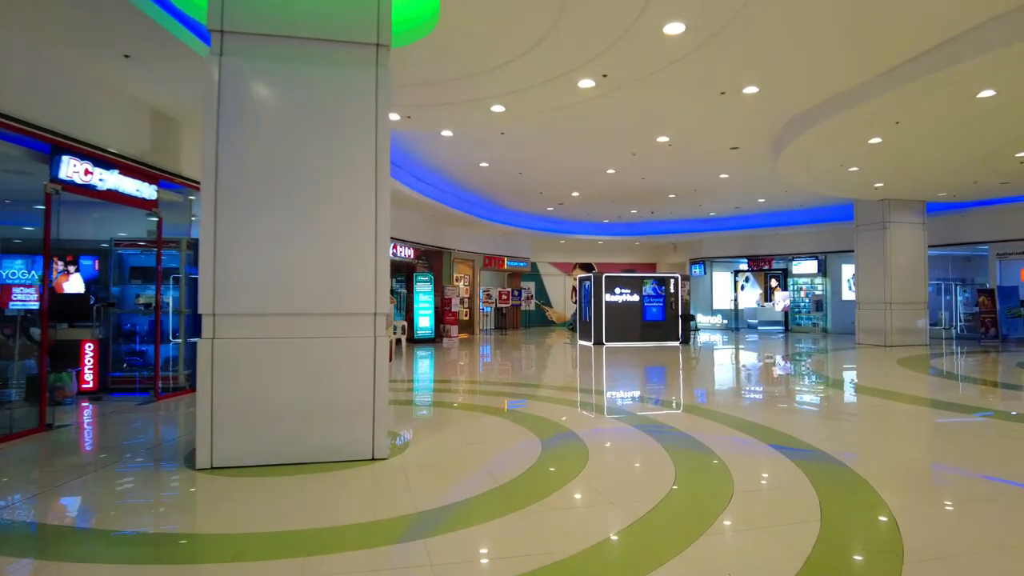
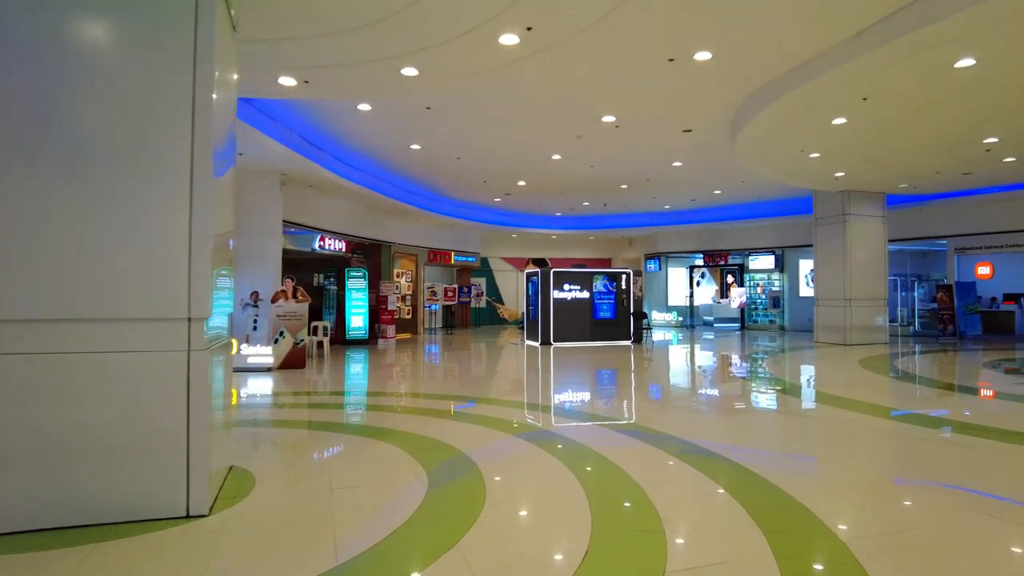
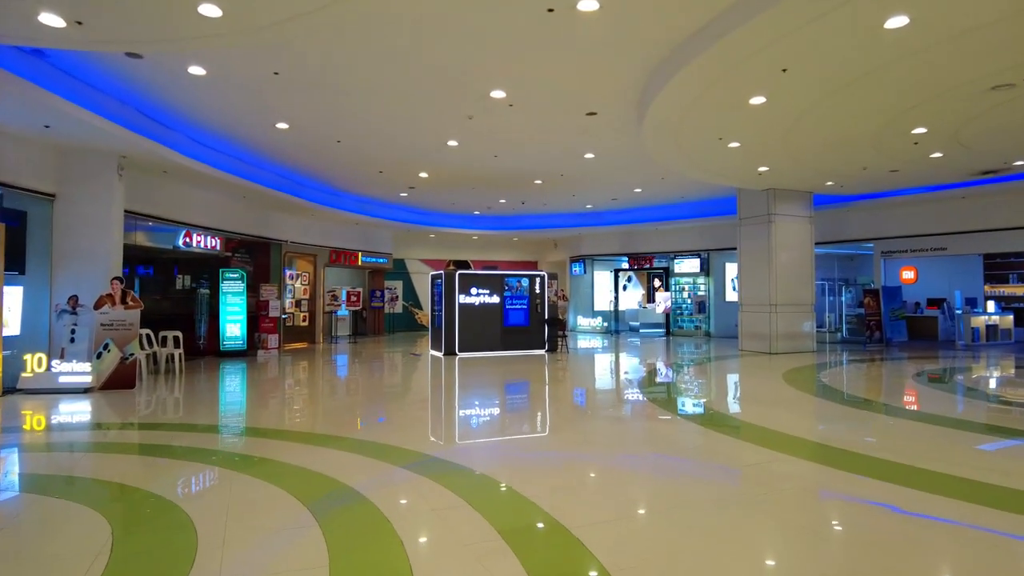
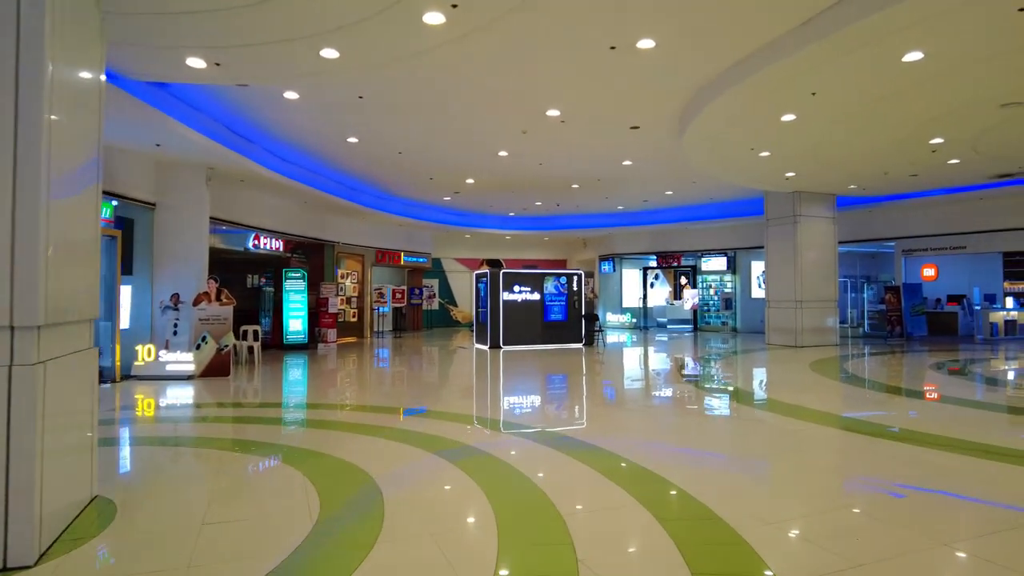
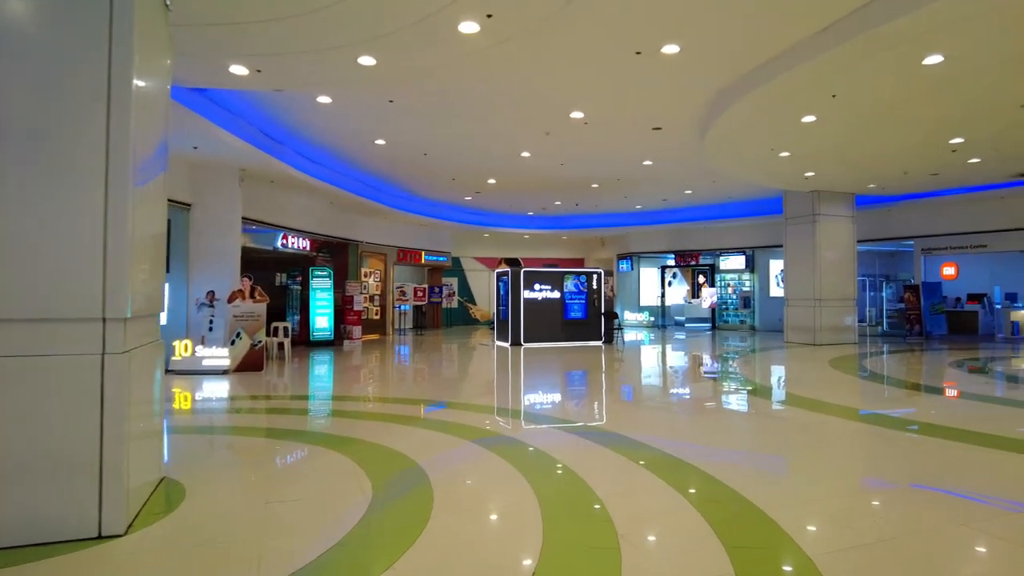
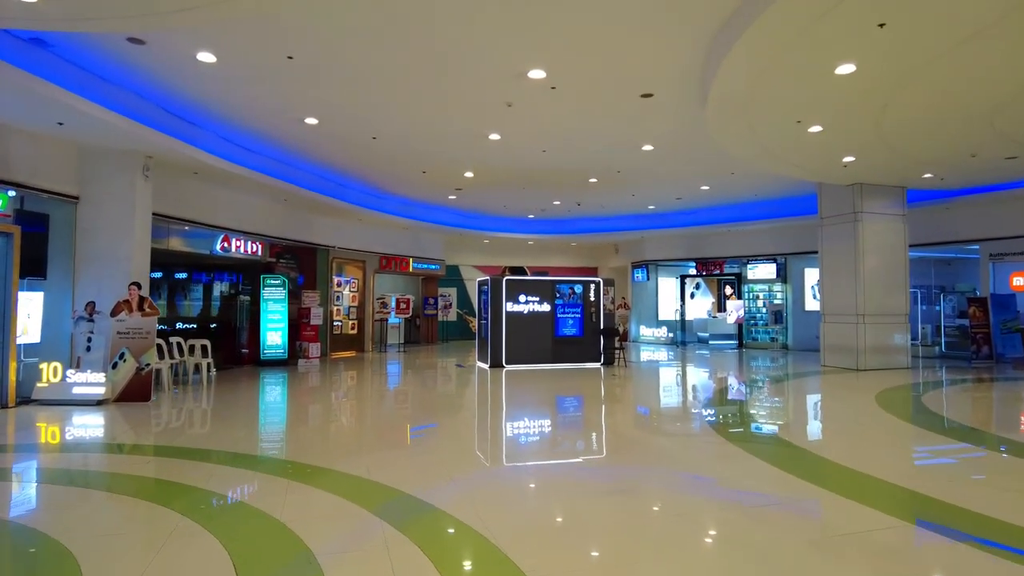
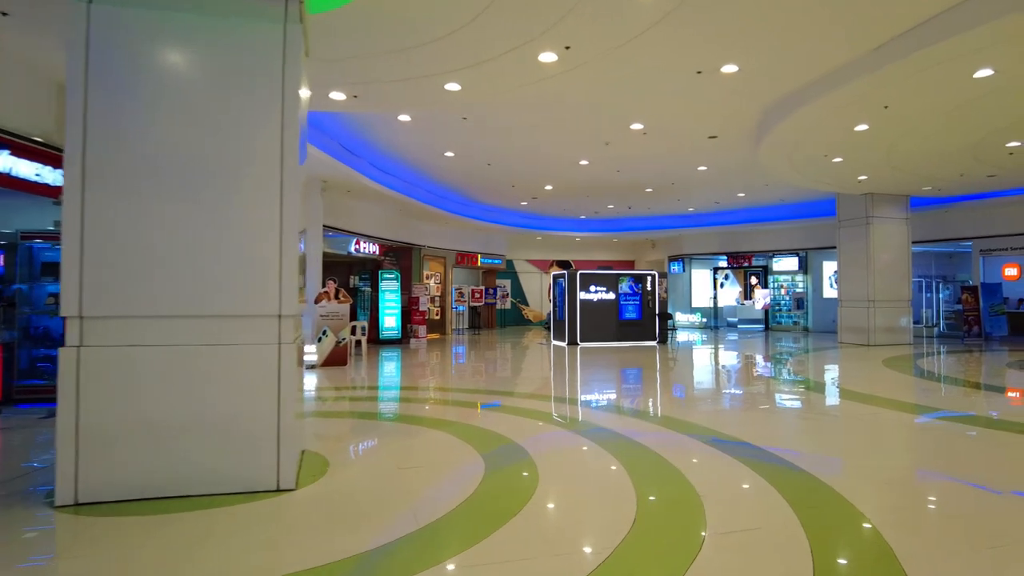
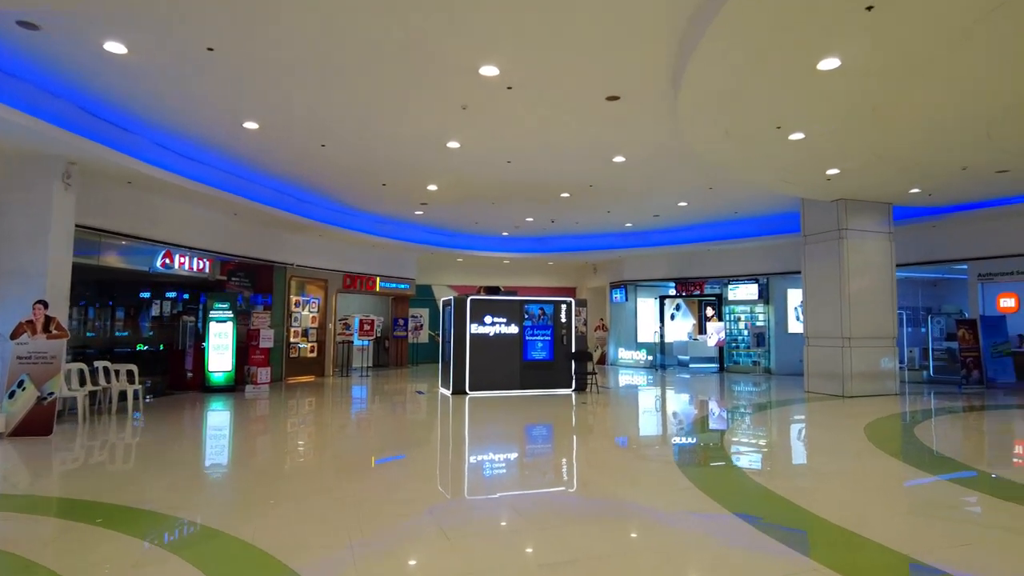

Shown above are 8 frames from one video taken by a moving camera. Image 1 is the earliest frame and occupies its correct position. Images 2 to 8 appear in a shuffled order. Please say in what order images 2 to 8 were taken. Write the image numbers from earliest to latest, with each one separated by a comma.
7, 2, 5, 4, 3, 6, 8
